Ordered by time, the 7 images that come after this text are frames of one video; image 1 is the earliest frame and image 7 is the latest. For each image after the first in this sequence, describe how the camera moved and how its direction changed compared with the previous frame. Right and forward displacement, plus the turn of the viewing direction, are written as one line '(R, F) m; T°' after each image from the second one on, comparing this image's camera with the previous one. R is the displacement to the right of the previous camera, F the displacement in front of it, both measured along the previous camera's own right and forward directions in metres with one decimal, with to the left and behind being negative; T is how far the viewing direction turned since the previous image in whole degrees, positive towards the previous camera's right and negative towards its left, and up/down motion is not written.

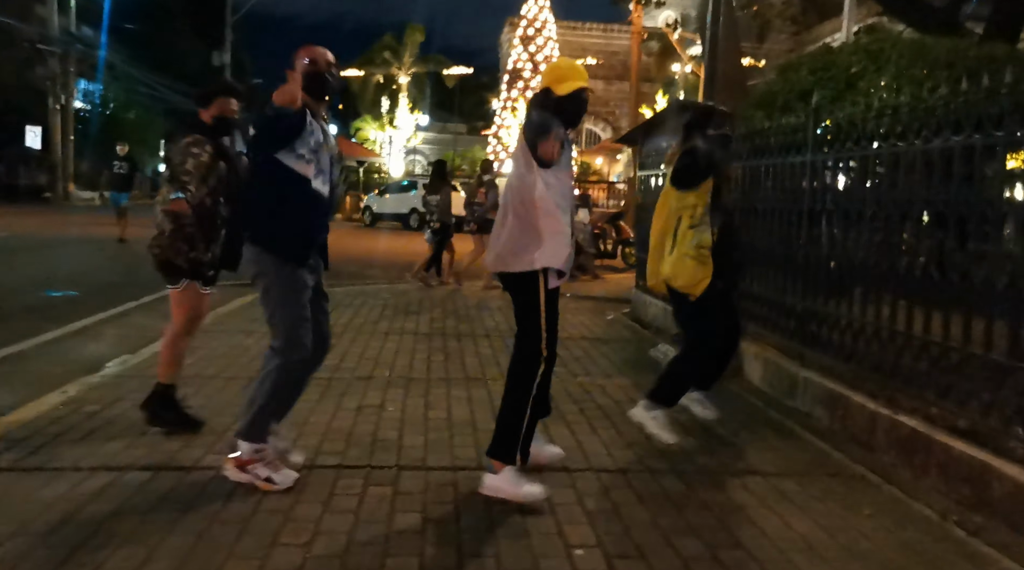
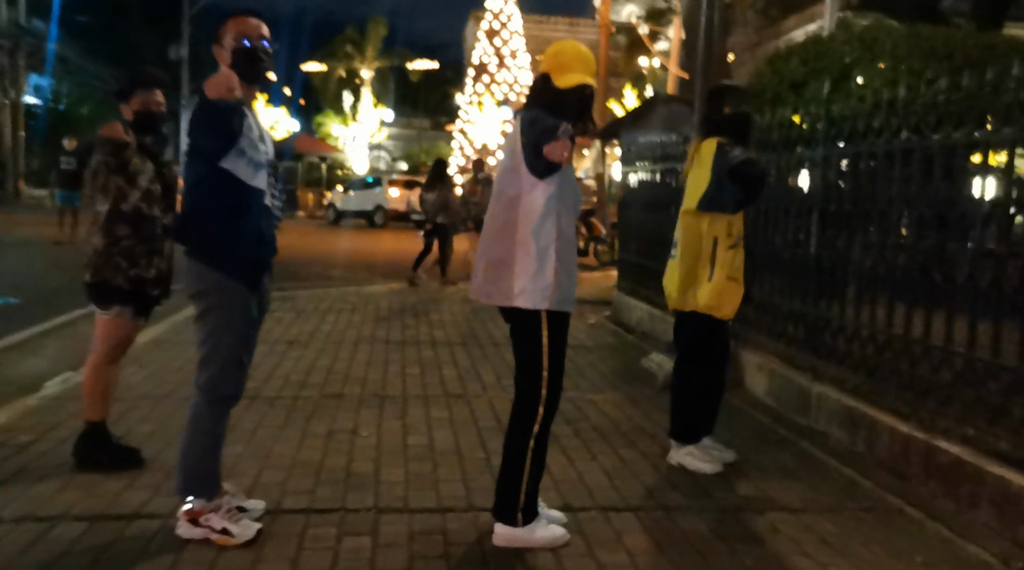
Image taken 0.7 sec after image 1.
(-0.1, +0.6) m; +2°
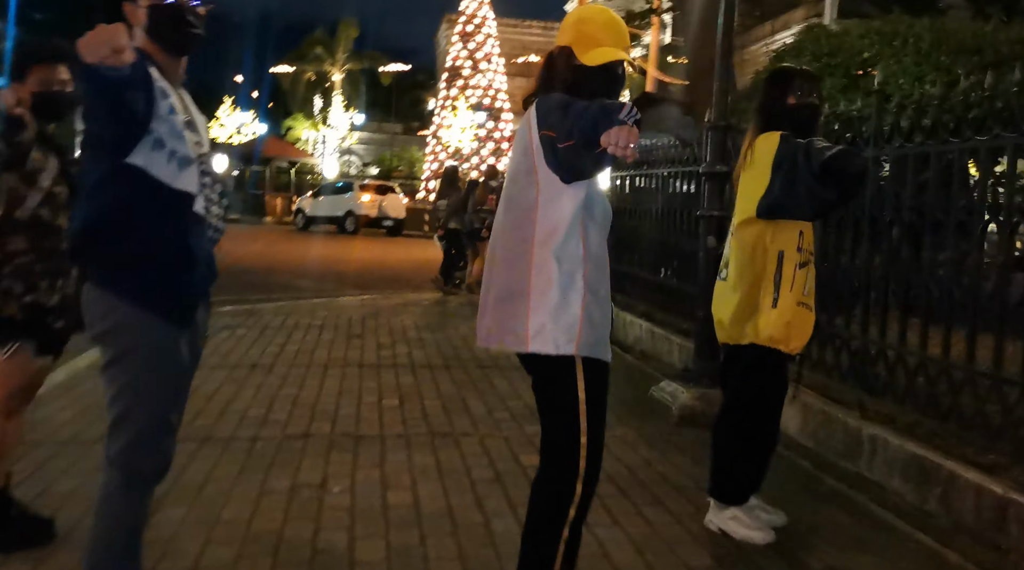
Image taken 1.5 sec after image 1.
(-0.1, +0.9) m; +2°
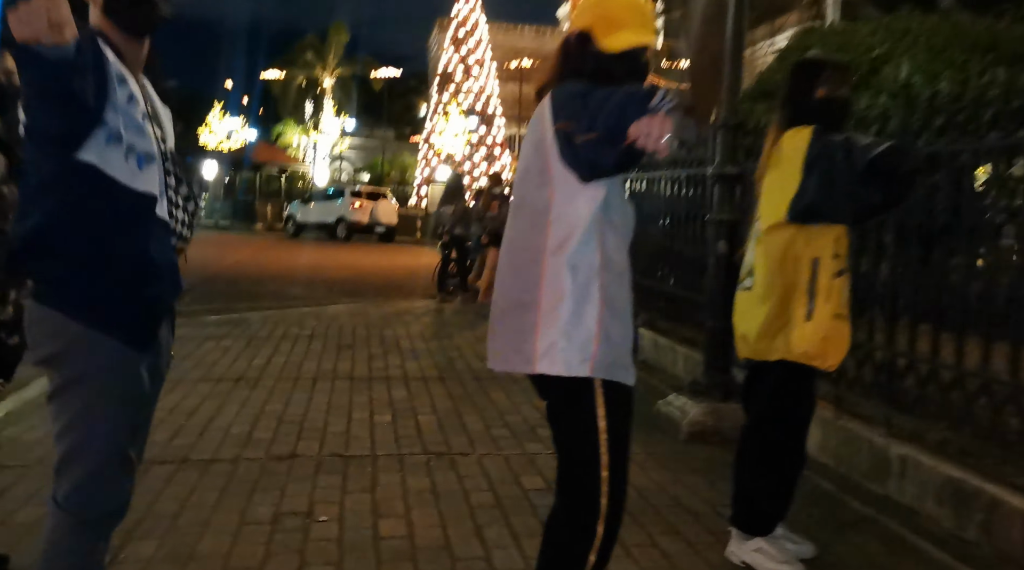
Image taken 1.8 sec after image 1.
(0.0, +0.3) m; 0°
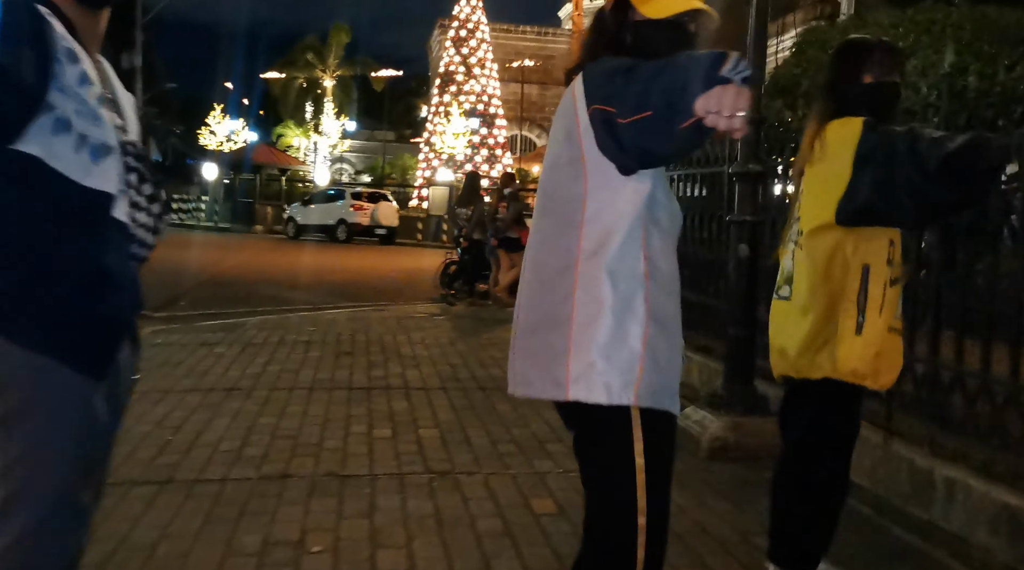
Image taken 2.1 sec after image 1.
(0.0, +0.4) m; 0°
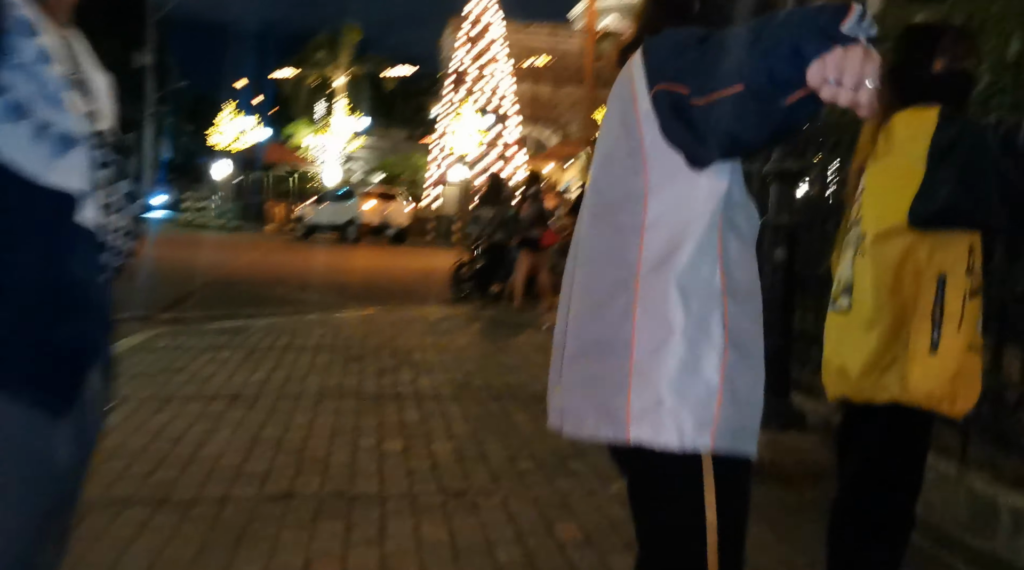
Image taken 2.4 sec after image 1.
(-0.1, +0.3) m; -1°
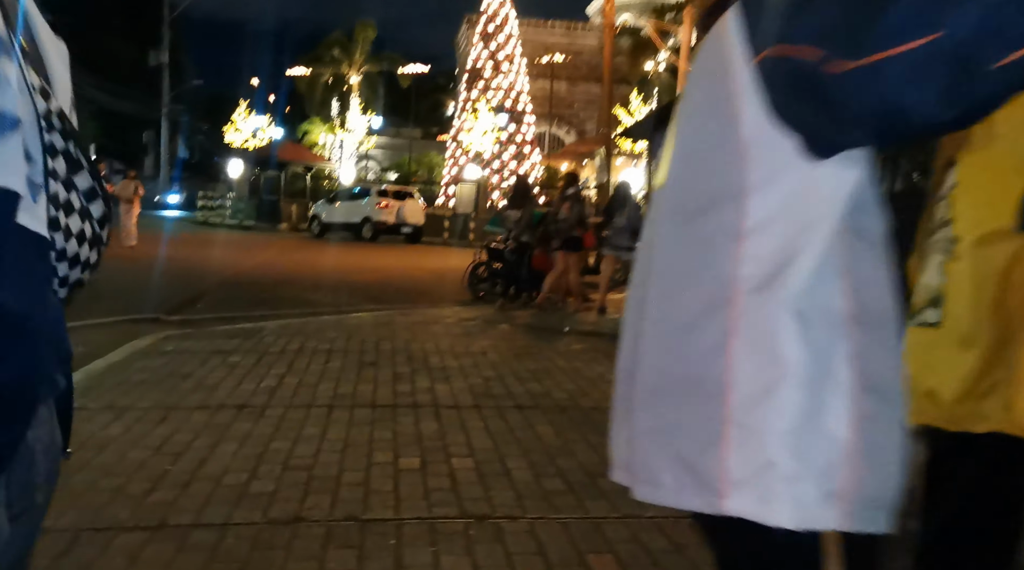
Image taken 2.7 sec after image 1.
(-0.1, +0.4) m; -1°
